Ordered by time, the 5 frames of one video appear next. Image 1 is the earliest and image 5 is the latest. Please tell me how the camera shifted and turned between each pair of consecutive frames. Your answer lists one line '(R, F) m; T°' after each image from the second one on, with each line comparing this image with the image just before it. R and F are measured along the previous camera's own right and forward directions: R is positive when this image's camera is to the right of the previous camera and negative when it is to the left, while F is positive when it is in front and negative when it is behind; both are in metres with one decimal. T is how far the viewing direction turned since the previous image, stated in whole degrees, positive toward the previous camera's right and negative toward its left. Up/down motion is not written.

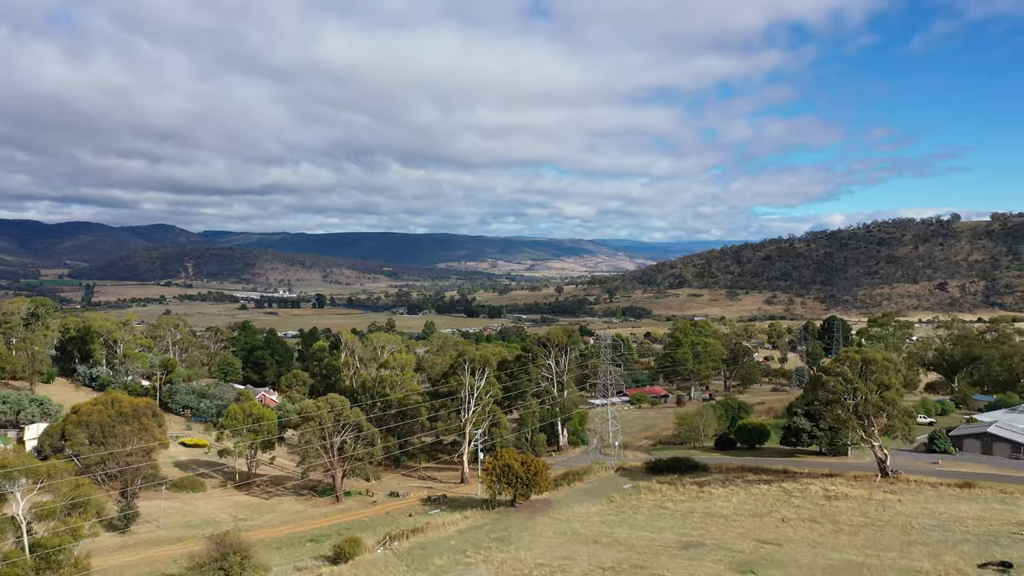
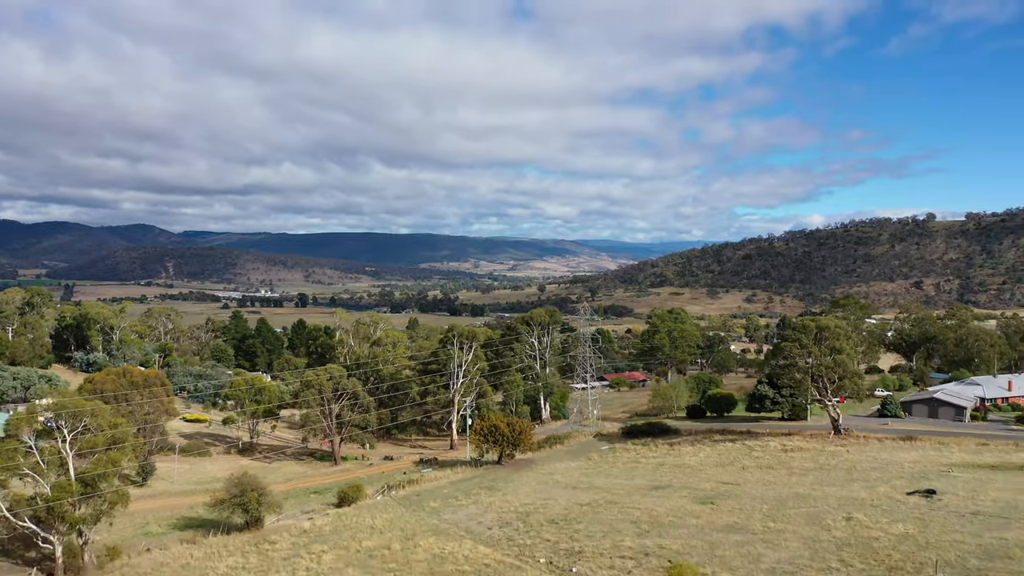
(-0.2, -4.0) m; +1°
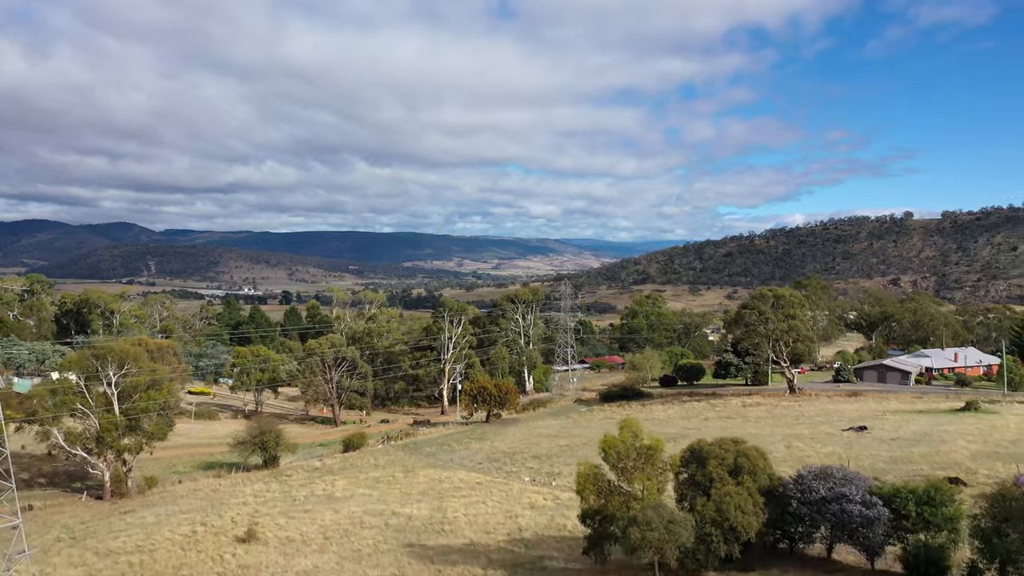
(-0.2, -4.8) m; +1°
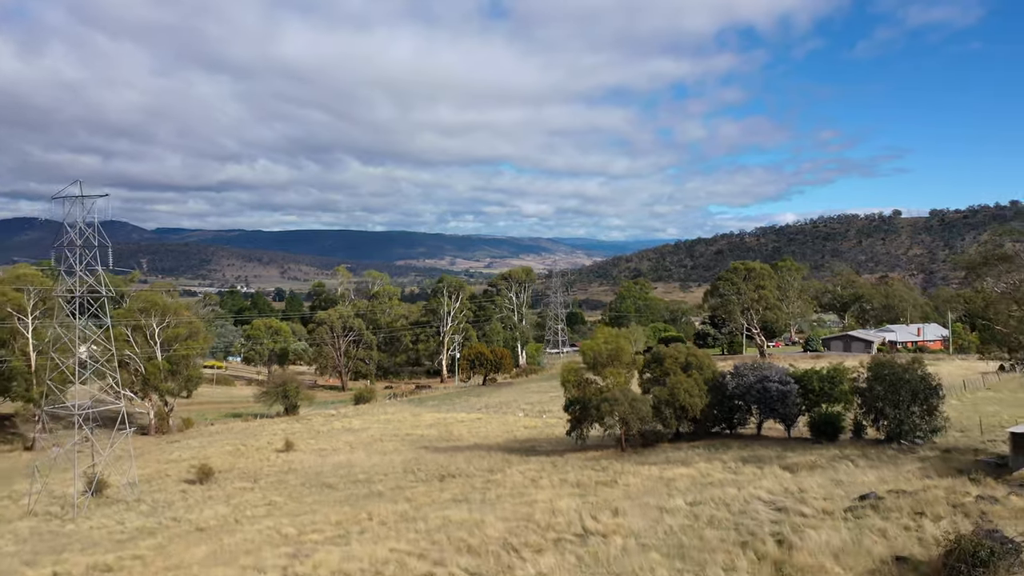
(-0.2, -4.9) m; +1°
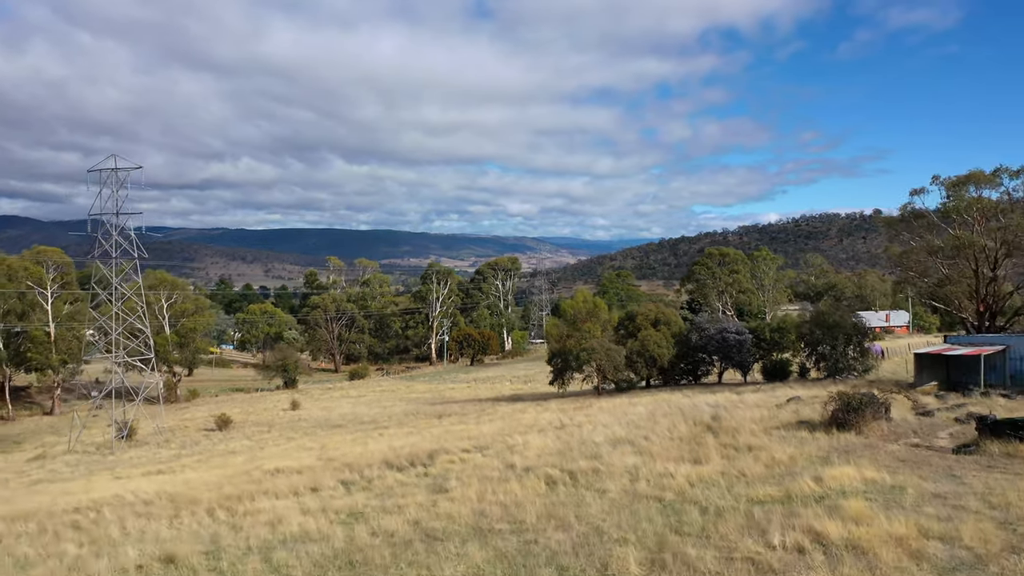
(-0.1, -2.8) m; +1°
